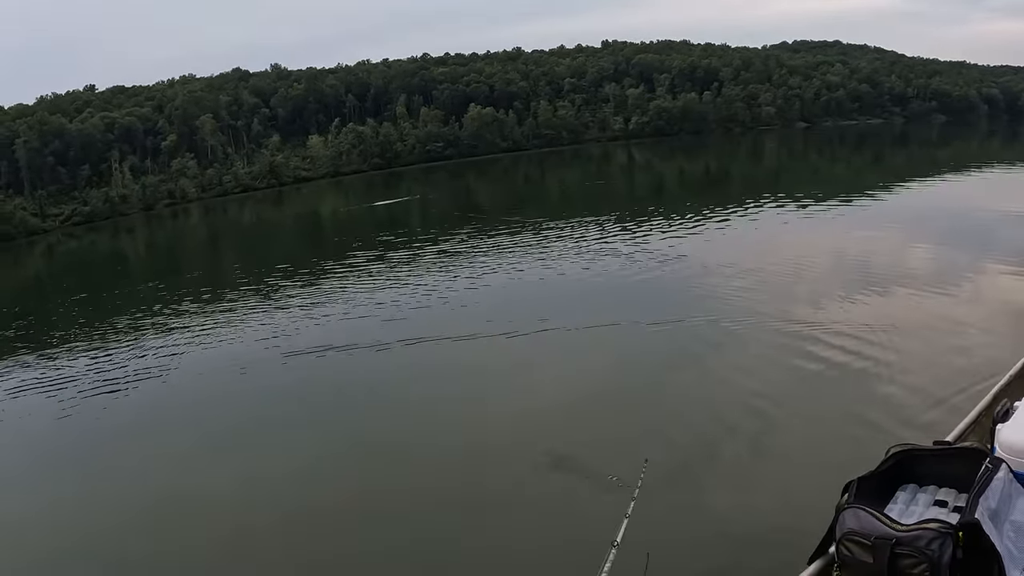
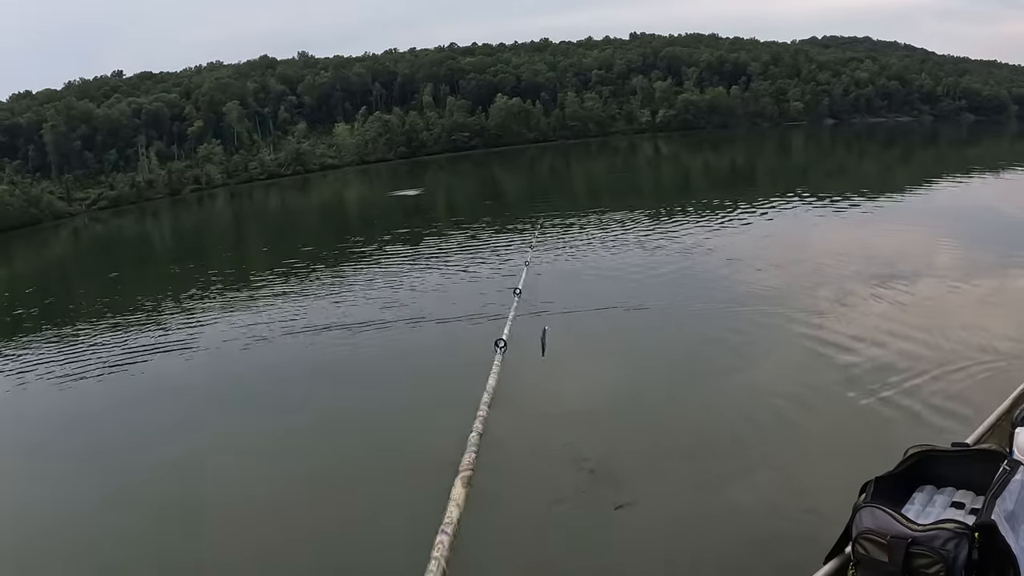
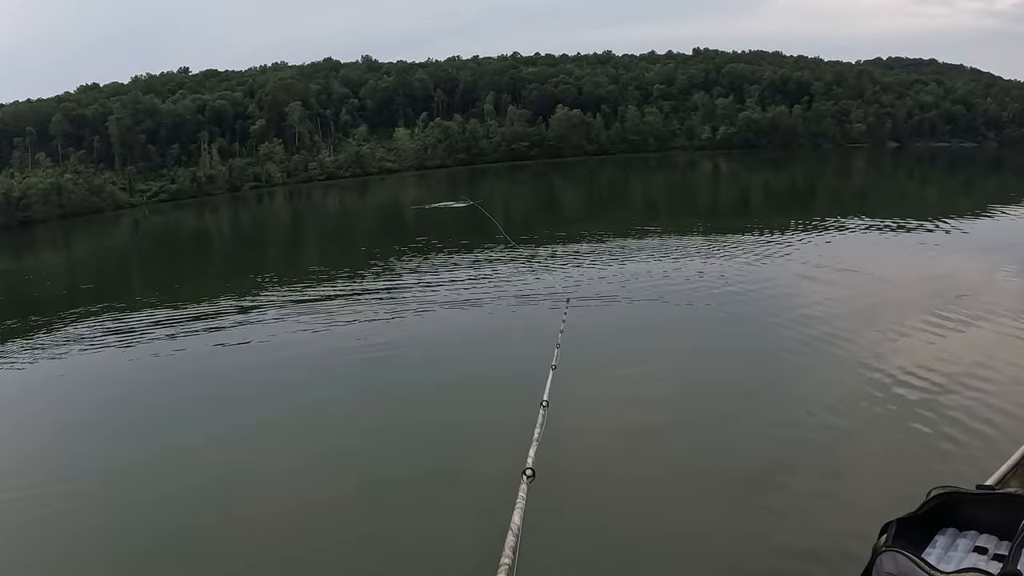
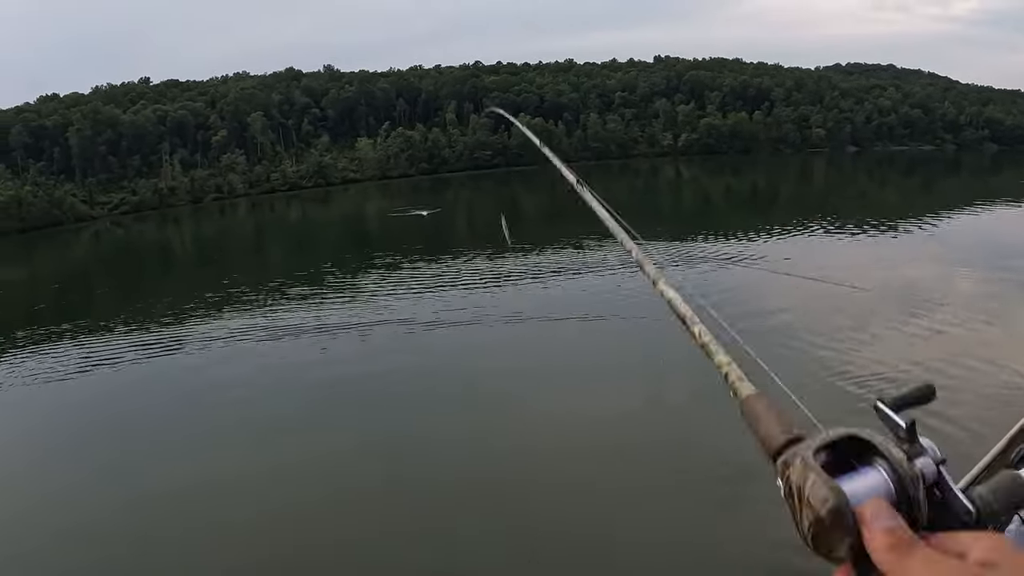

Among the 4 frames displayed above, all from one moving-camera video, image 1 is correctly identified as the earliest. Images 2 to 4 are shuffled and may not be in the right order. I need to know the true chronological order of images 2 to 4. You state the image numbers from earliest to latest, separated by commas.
2, 4, 3
